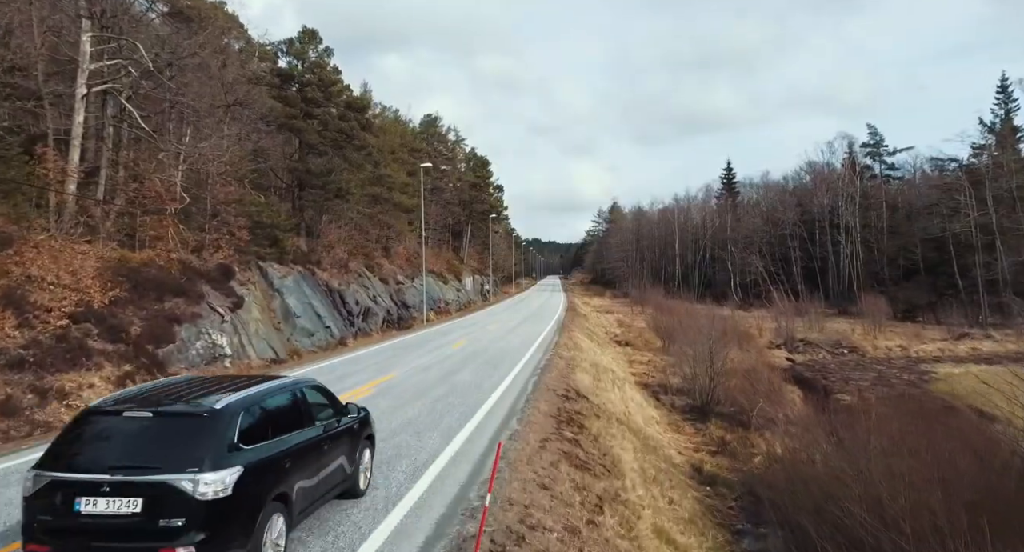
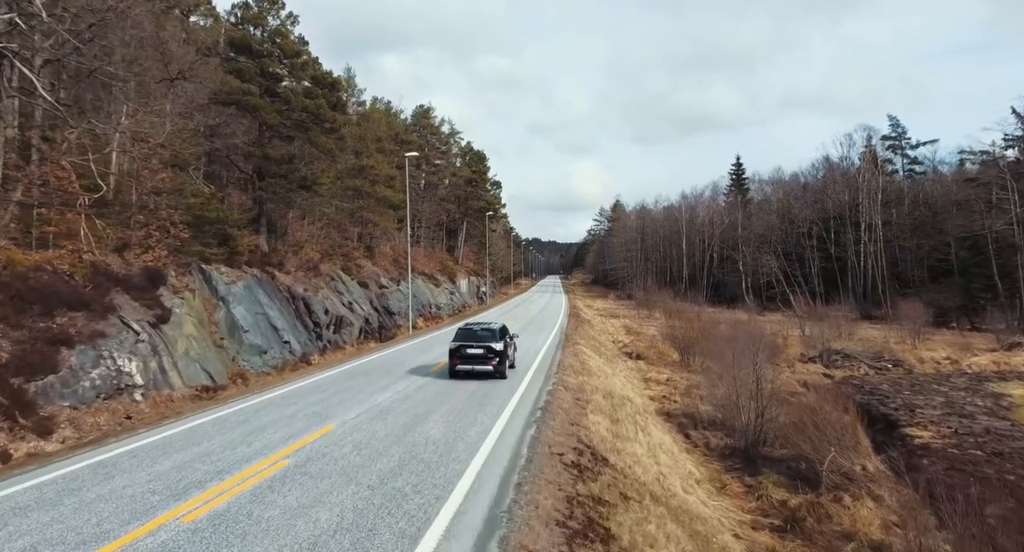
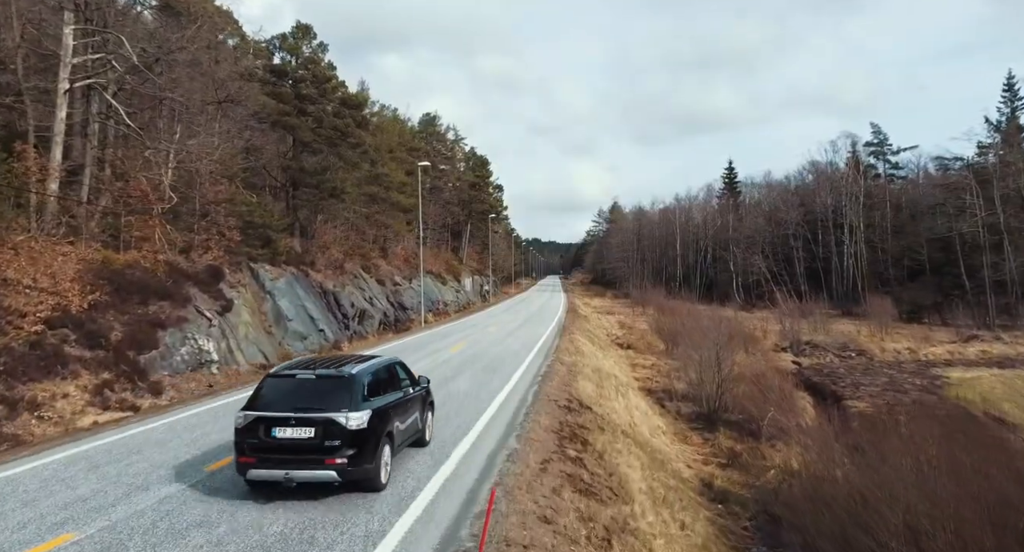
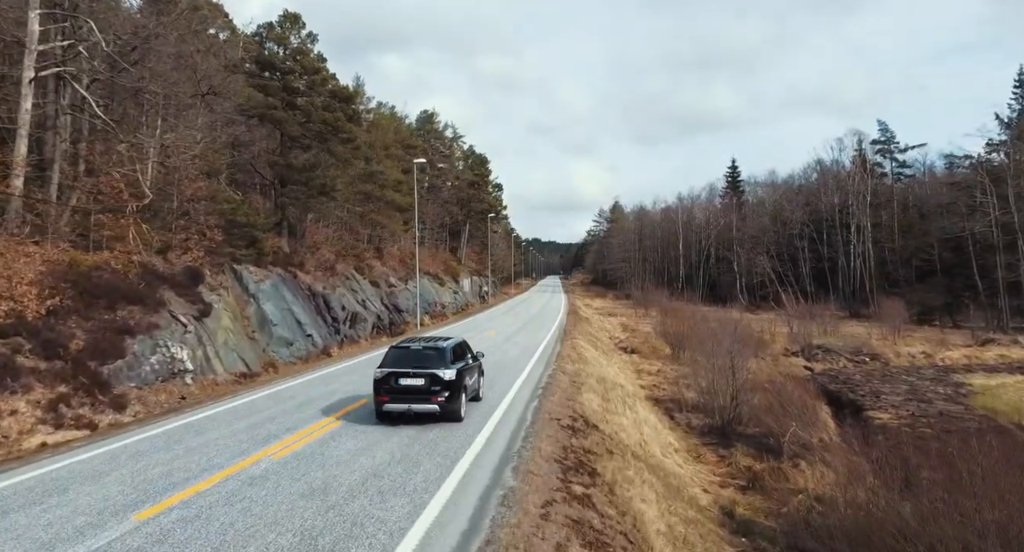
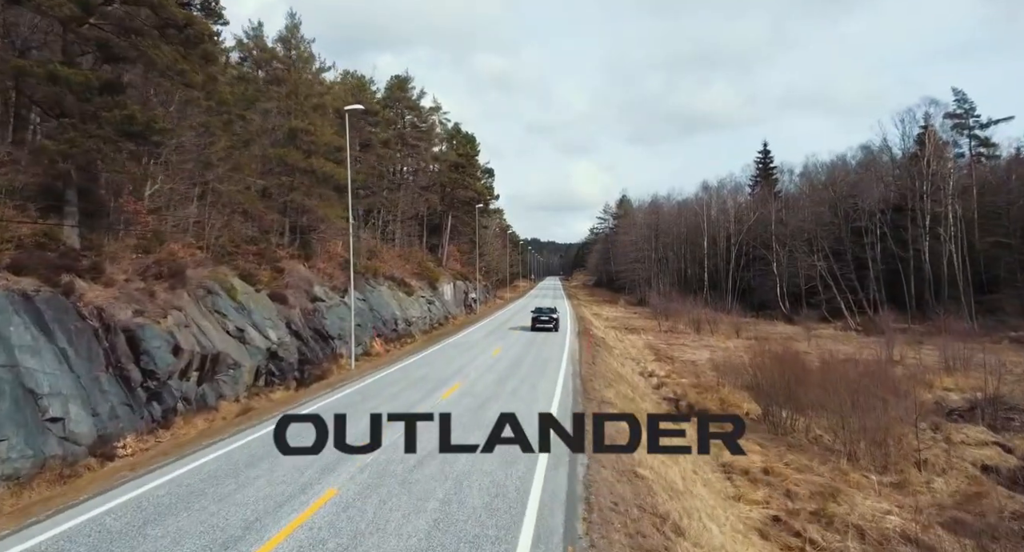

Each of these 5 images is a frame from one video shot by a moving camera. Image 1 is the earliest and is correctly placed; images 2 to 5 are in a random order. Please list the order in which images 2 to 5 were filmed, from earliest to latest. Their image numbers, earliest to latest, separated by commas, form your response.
3, 4, 2, 5
